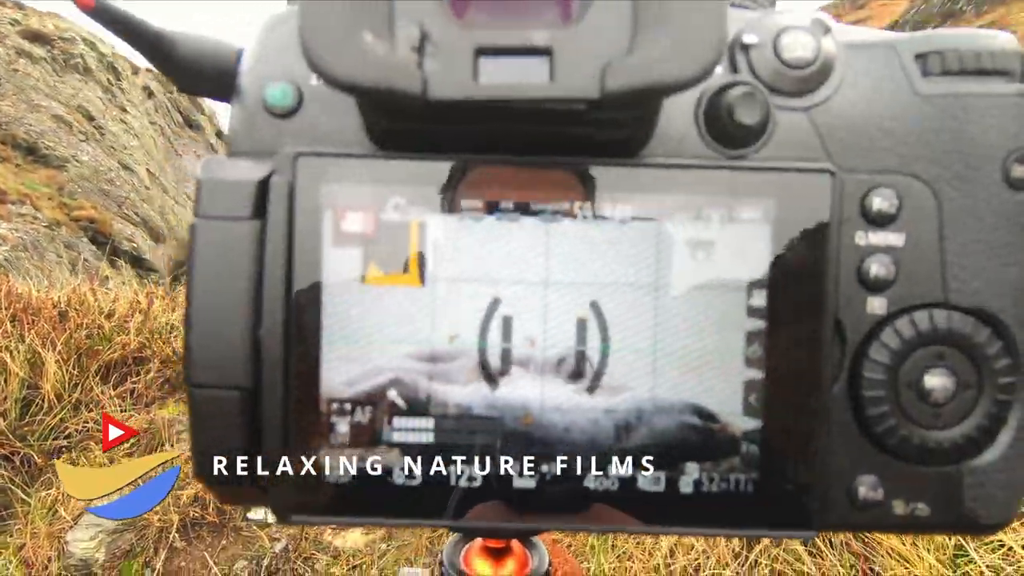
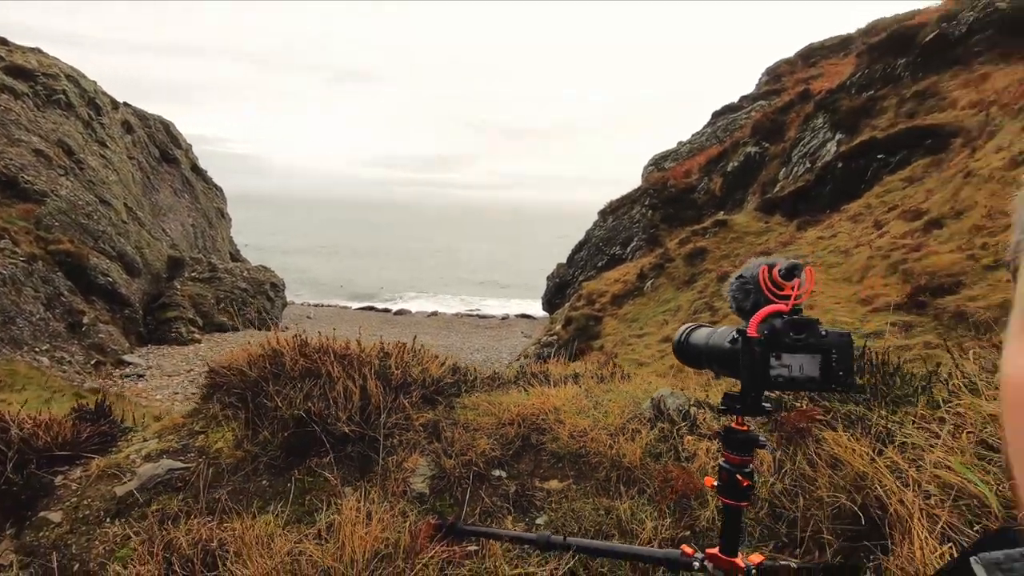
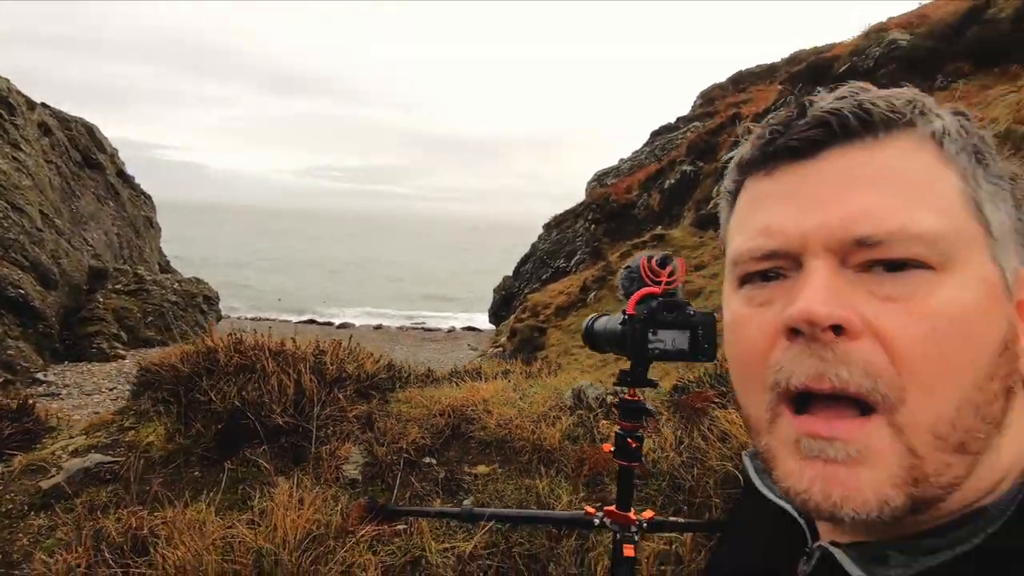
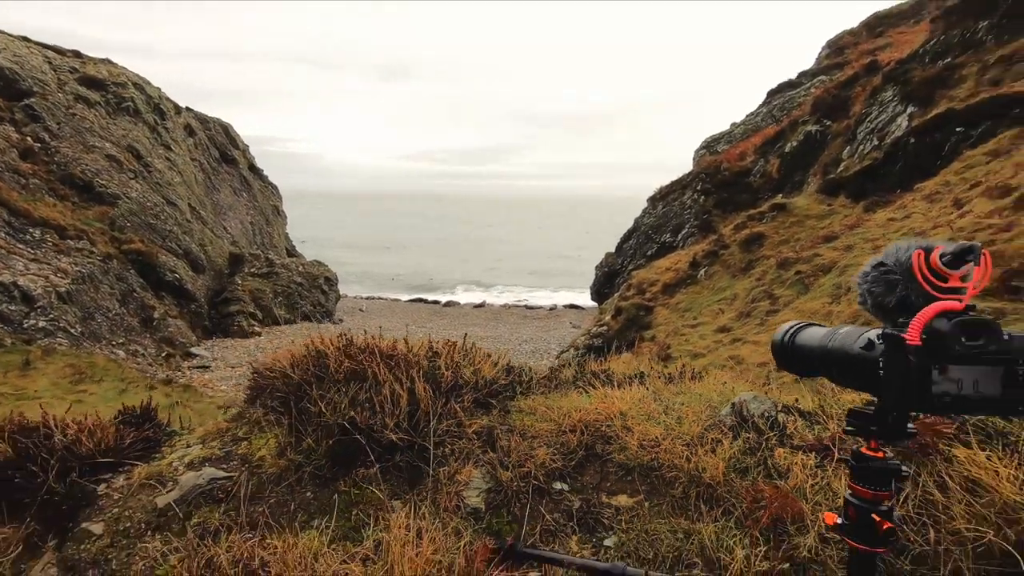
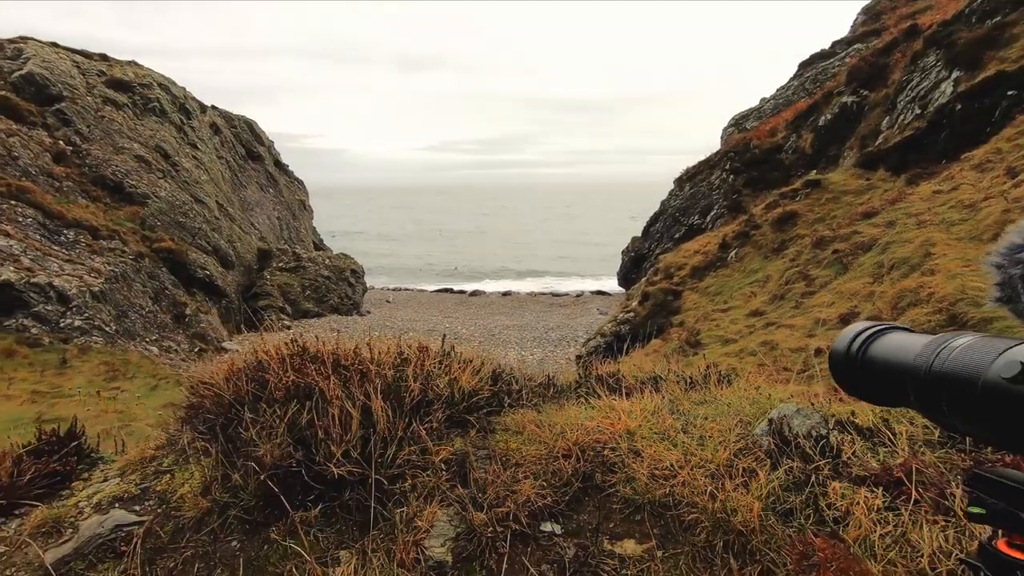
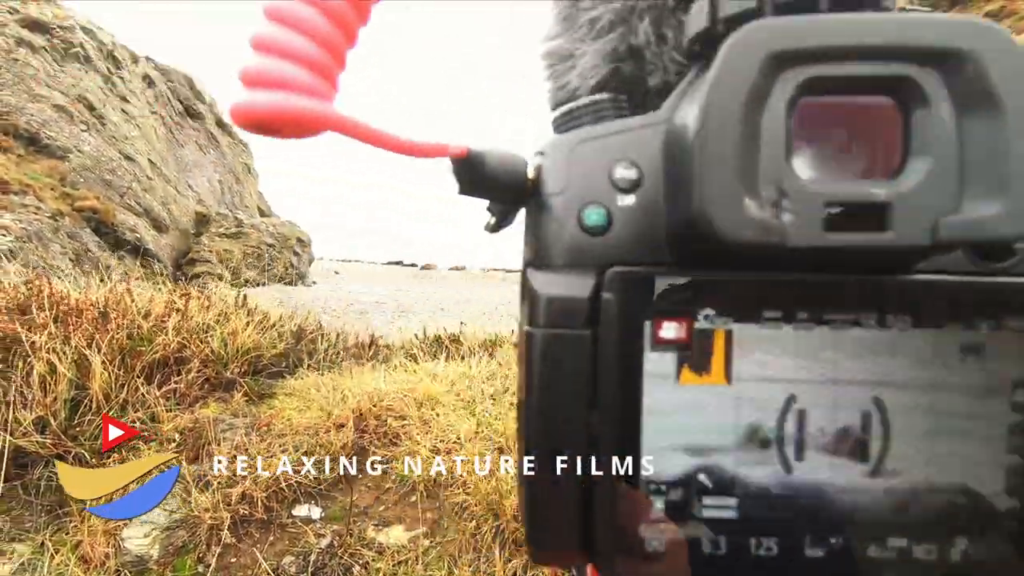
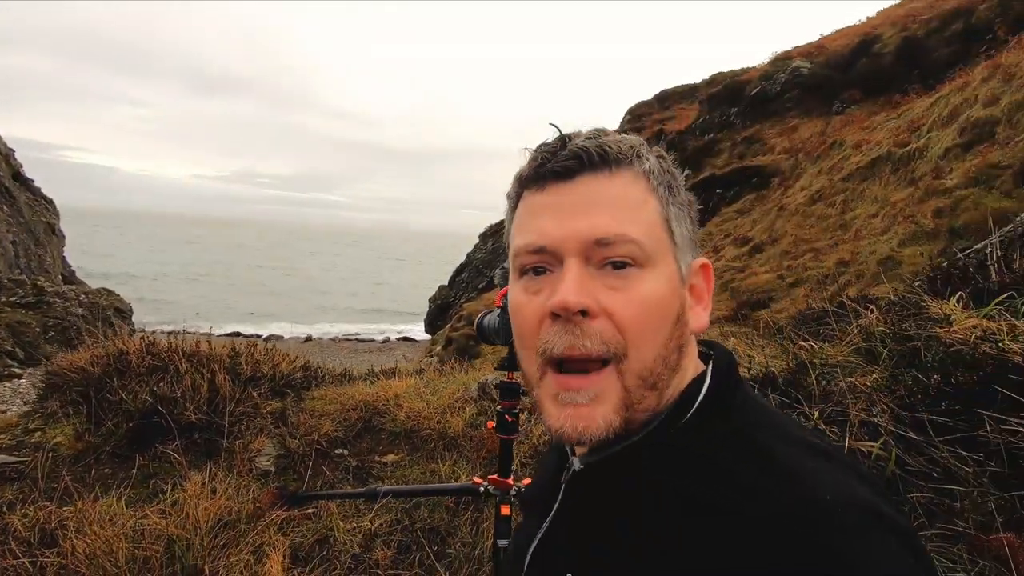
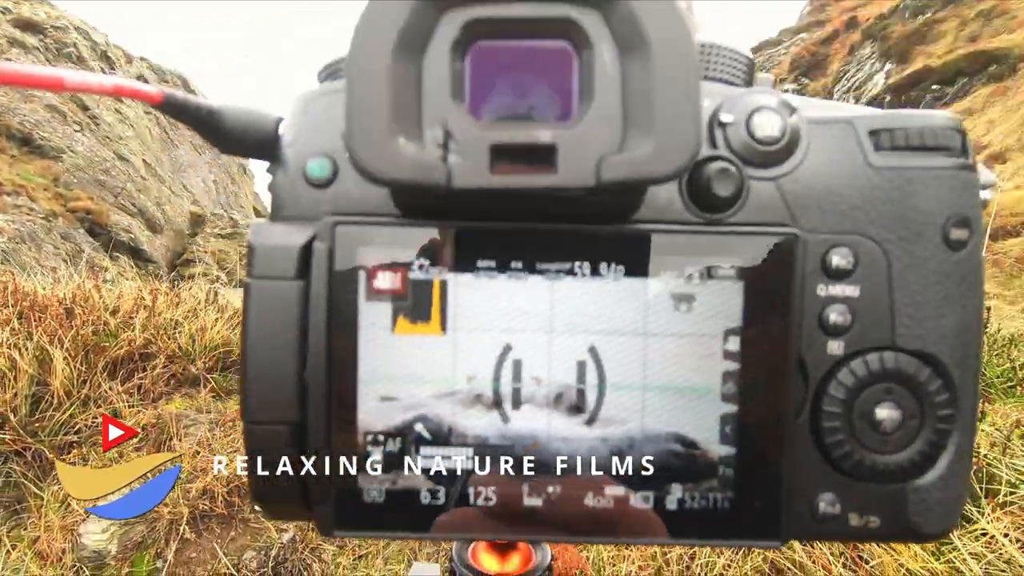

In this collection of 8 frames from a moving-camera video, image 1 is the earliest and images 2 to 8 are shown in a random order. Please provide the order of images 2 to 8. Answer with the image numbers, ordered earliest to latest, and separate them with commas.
8, 6, 5, 4, 2, 3, 7
